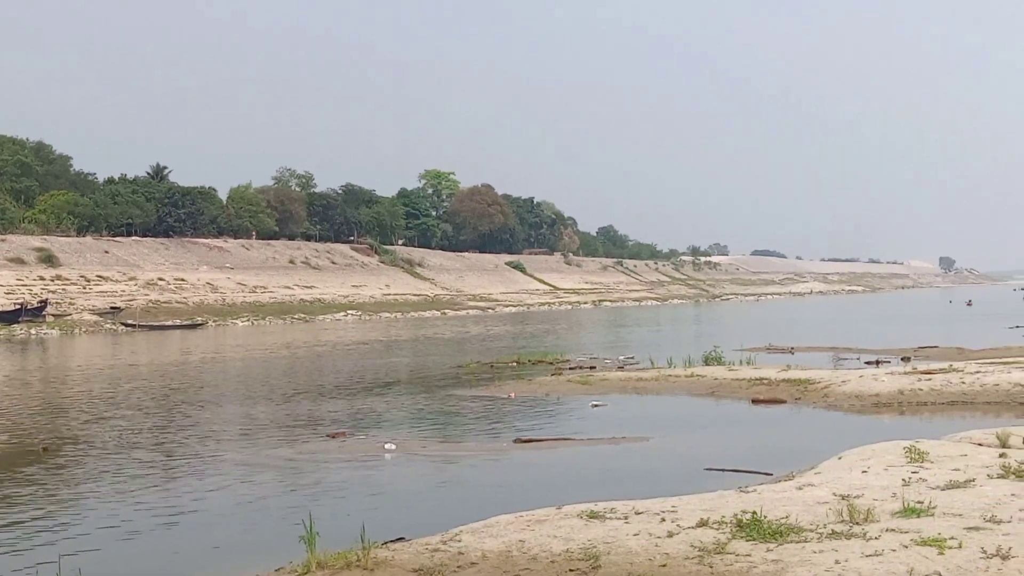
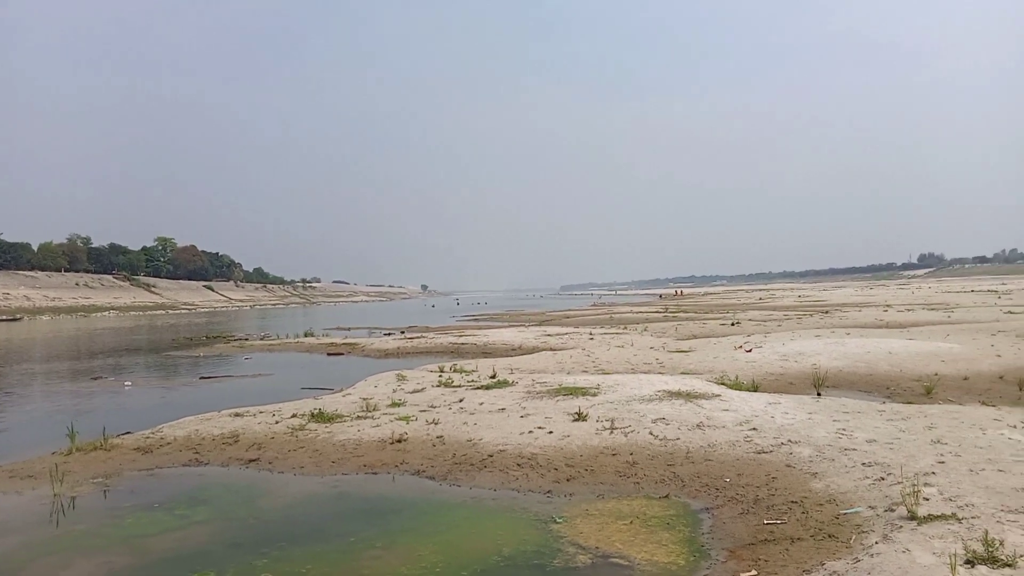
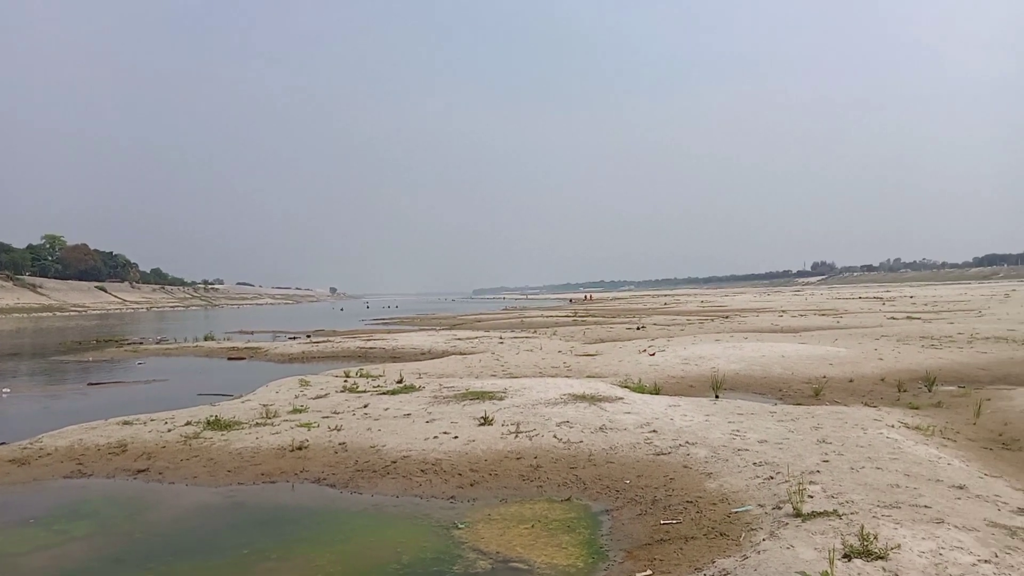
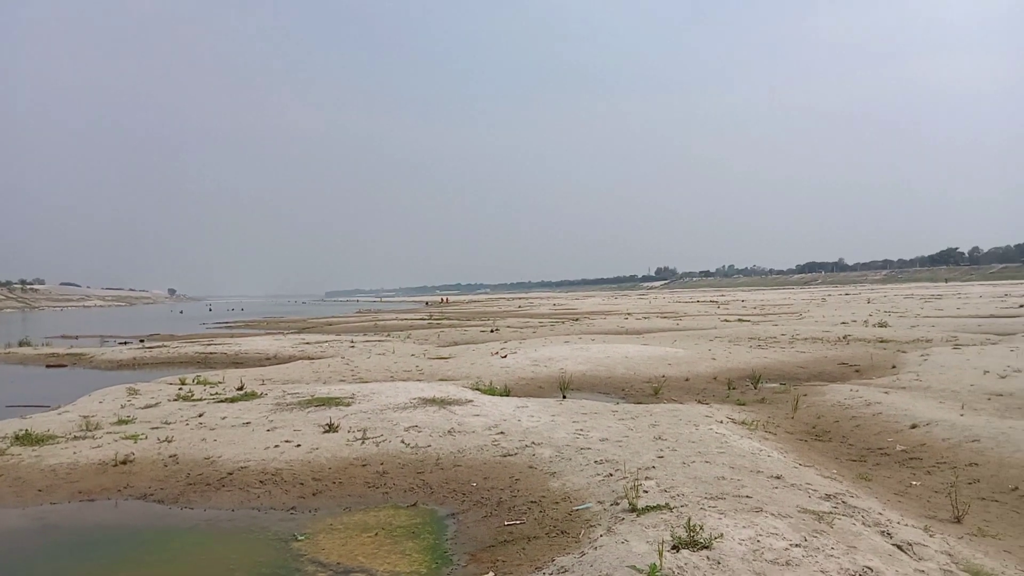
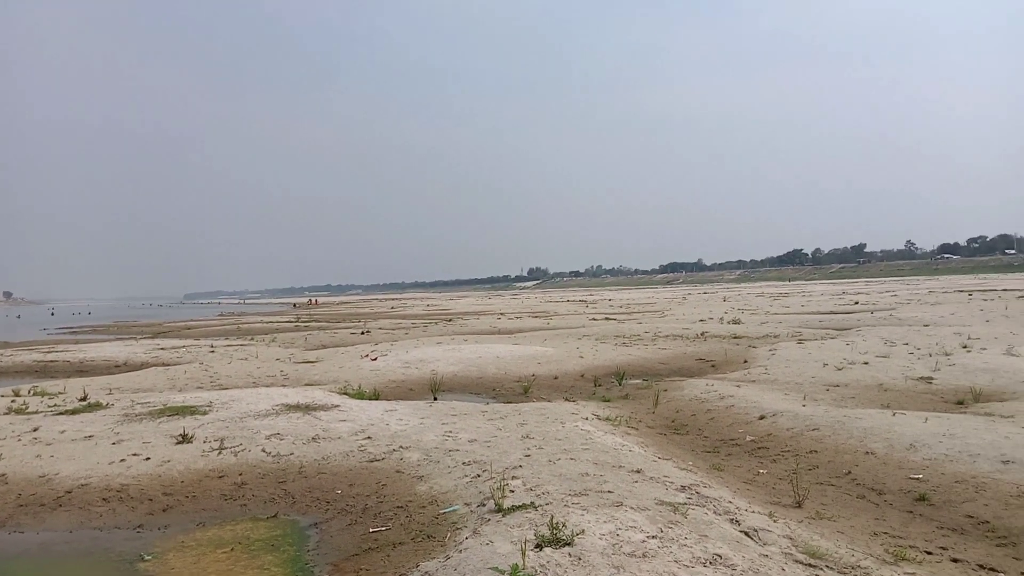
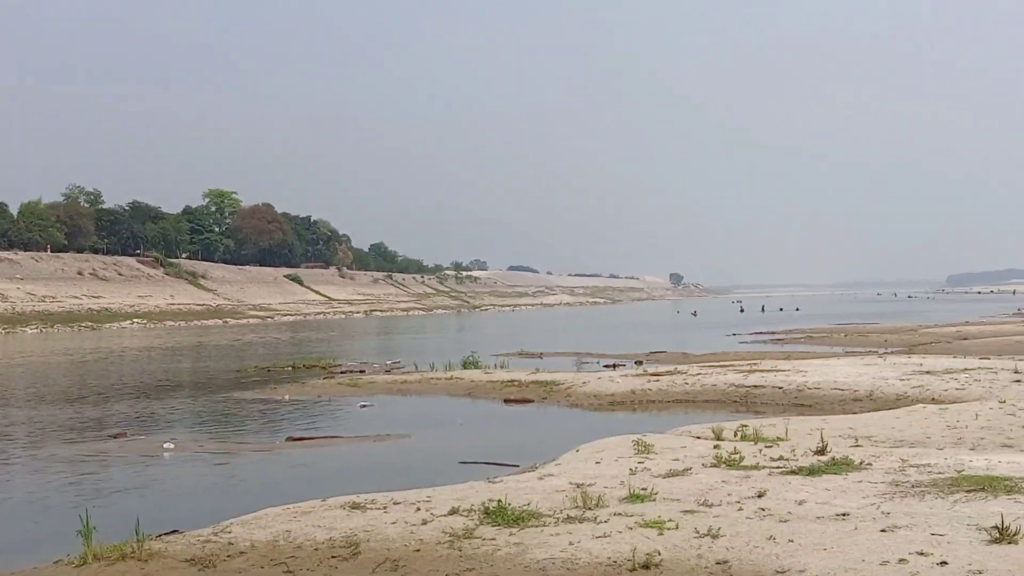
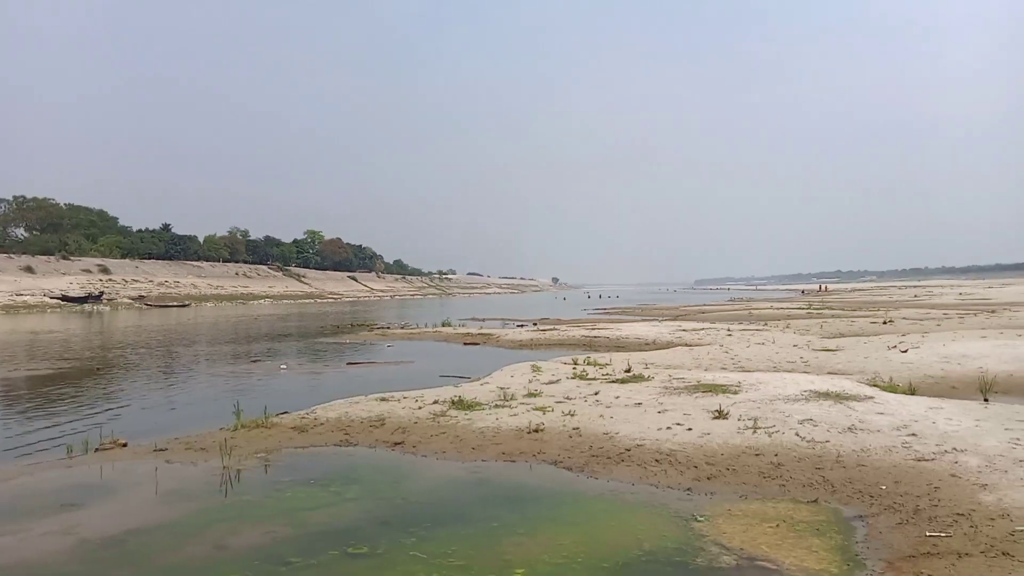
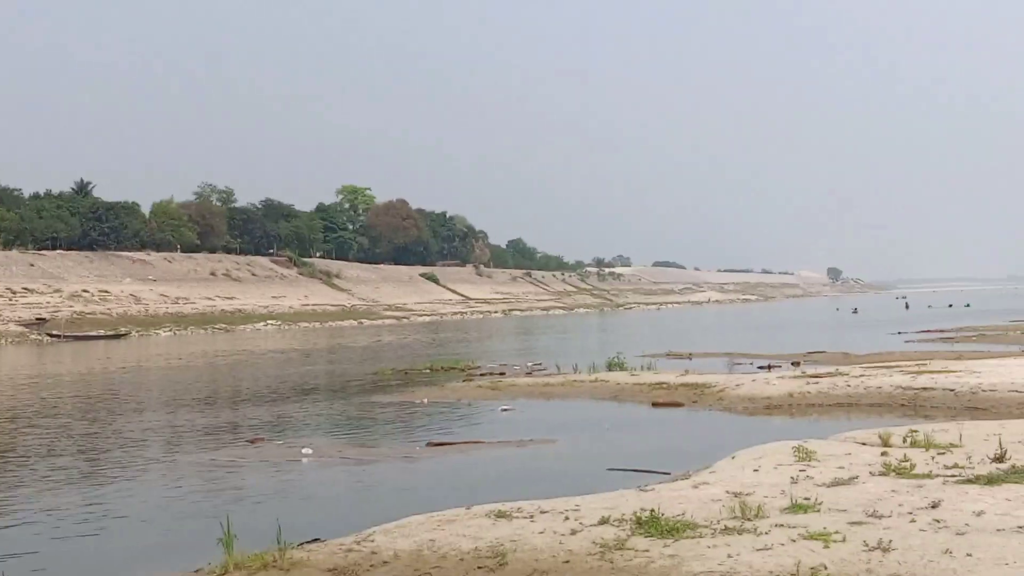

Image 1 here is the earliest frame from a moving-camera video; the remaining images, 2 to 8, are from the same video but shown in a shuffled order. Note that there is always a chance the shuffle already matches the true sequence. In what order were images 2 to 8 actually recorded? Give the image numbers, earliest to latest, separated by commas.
8, 6, 7, 2, 3, 4, 5
